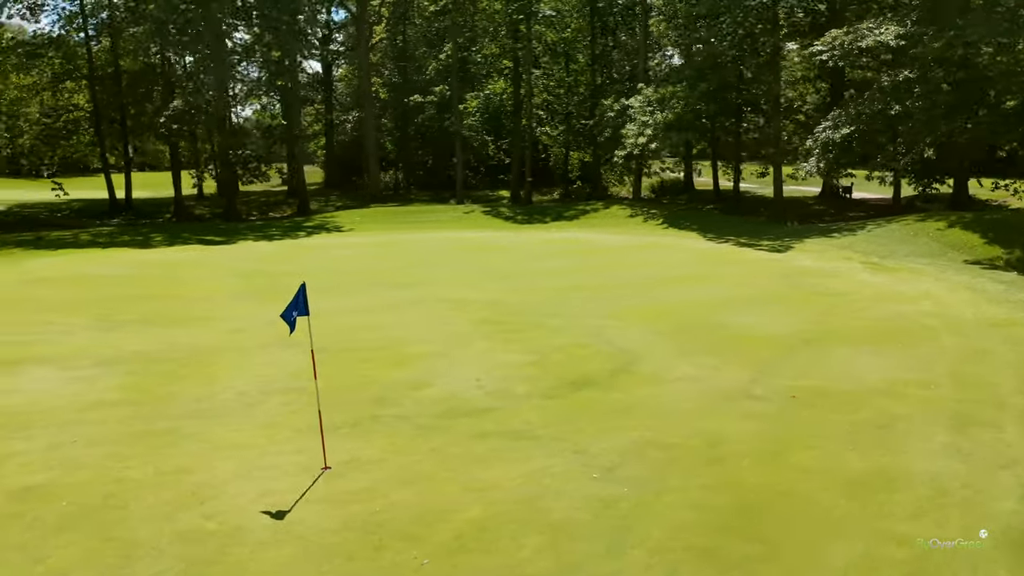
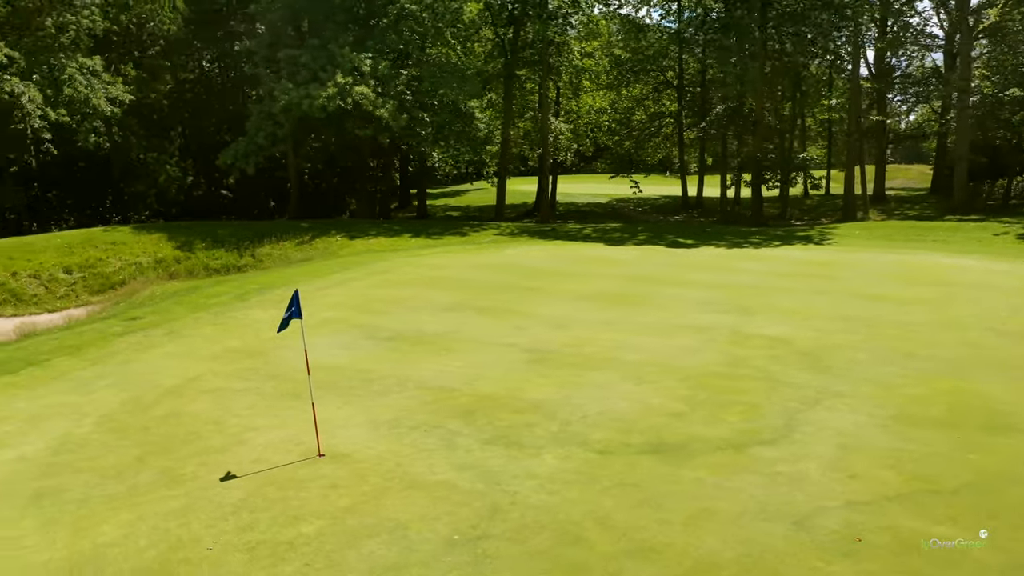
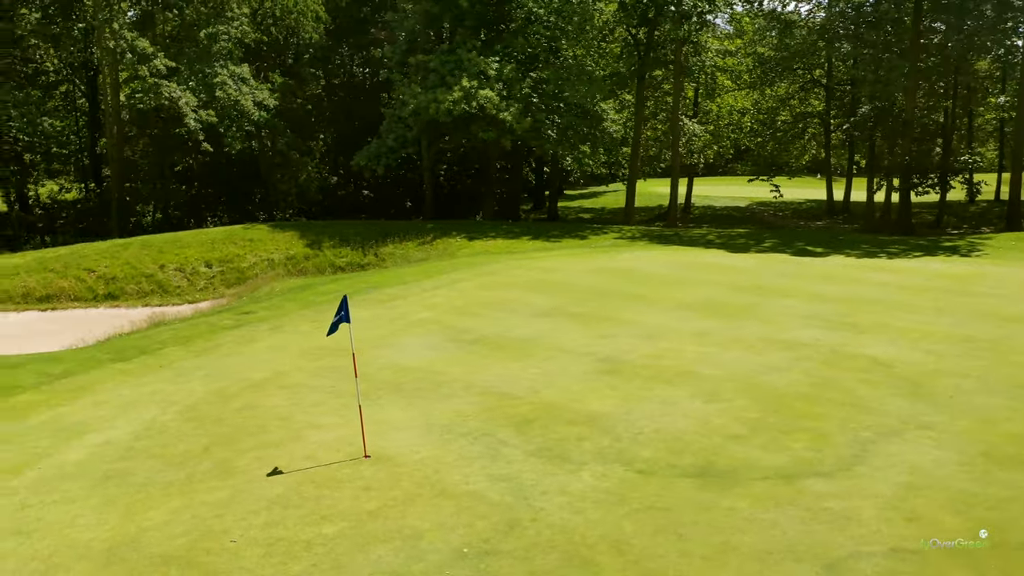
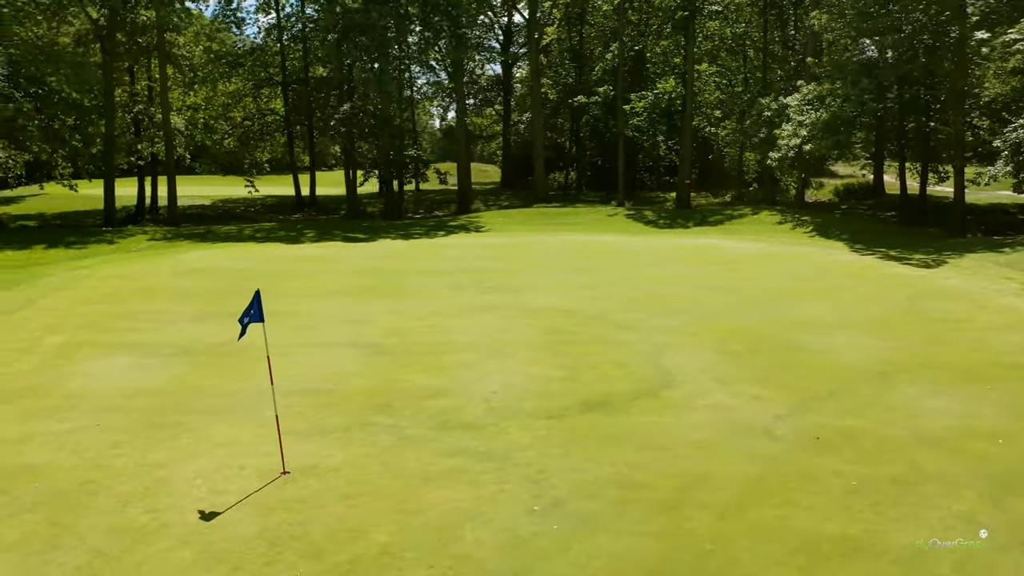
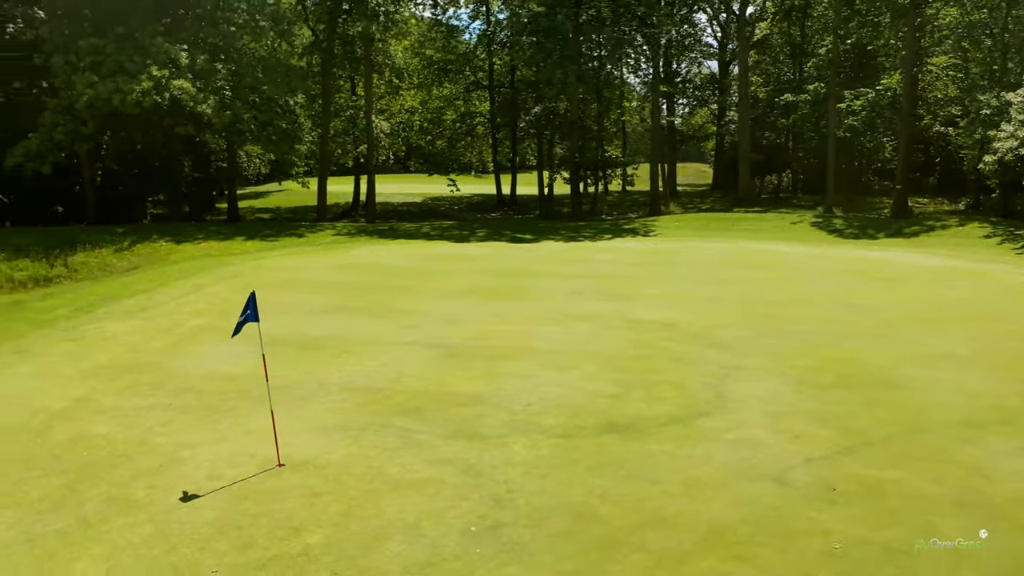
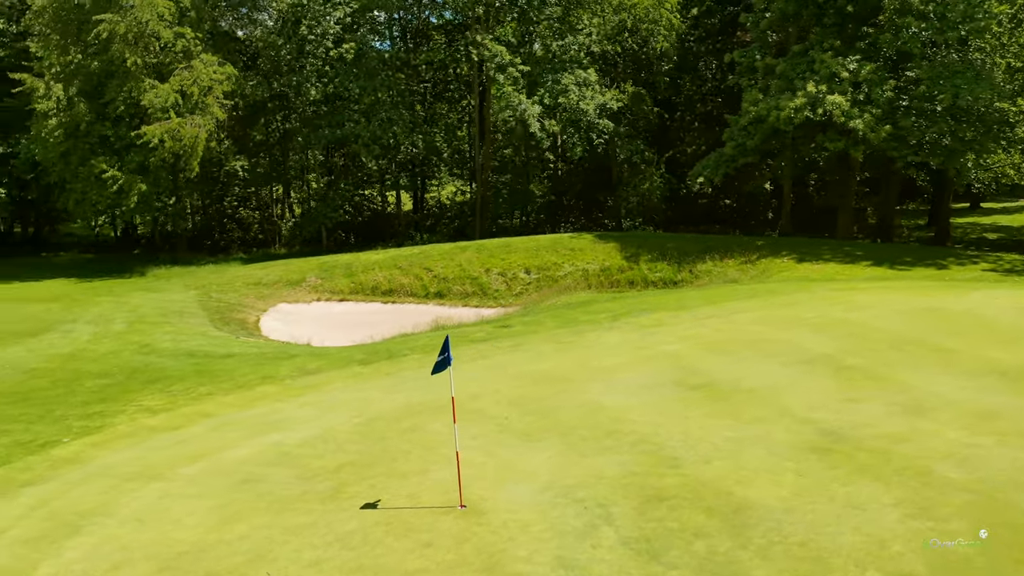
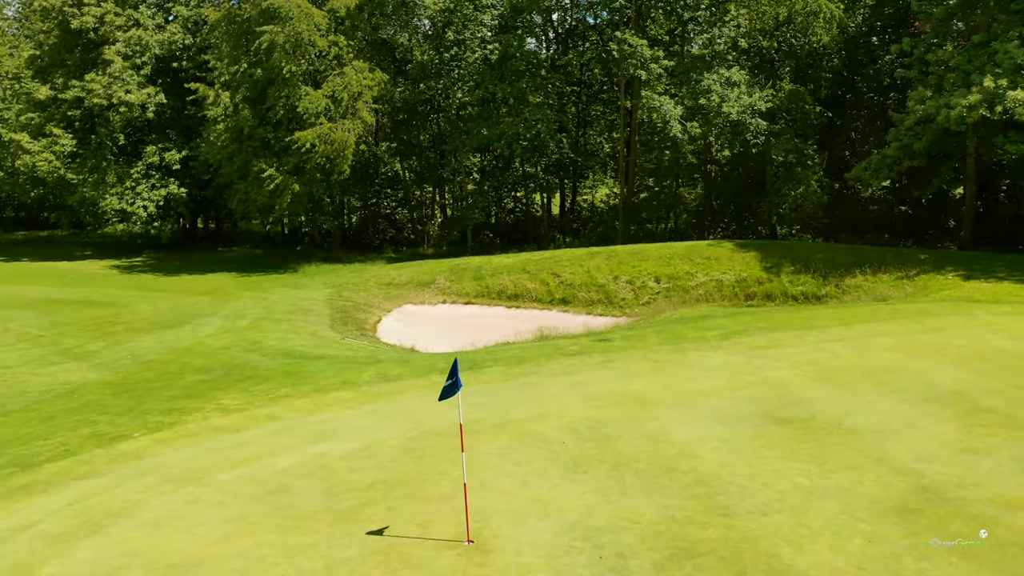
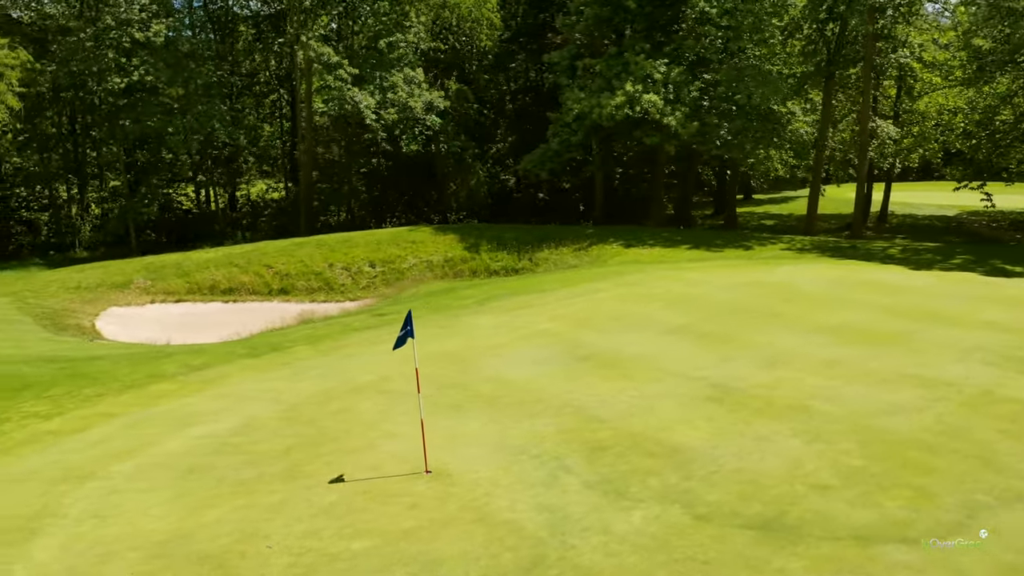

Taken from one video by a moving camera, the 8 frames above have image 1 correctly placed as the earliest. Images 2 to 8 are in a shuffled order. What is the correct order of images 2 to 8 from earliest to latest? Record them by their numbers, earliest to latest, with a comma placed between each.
4, 5, 2, 3, 8, 6, 7
